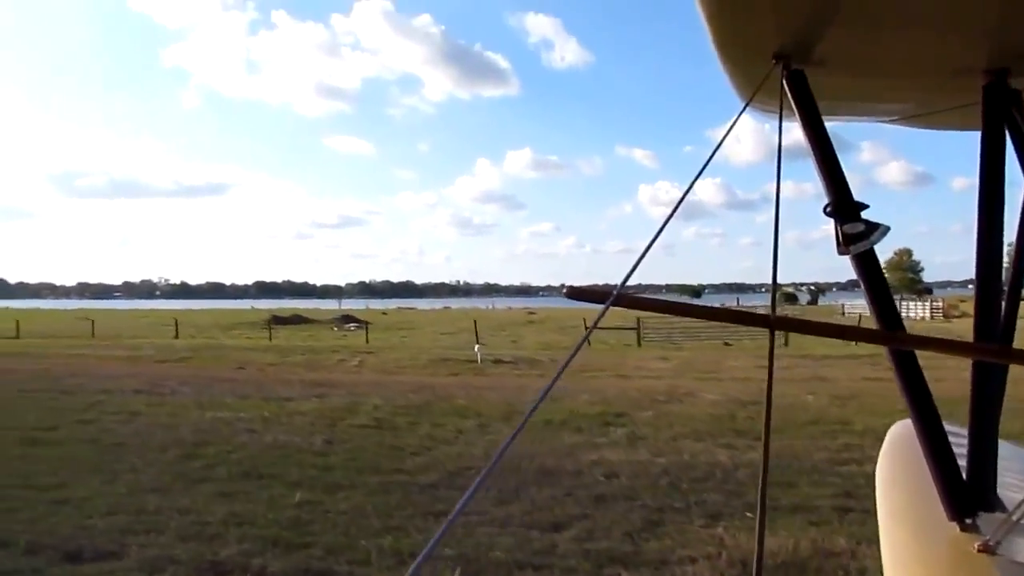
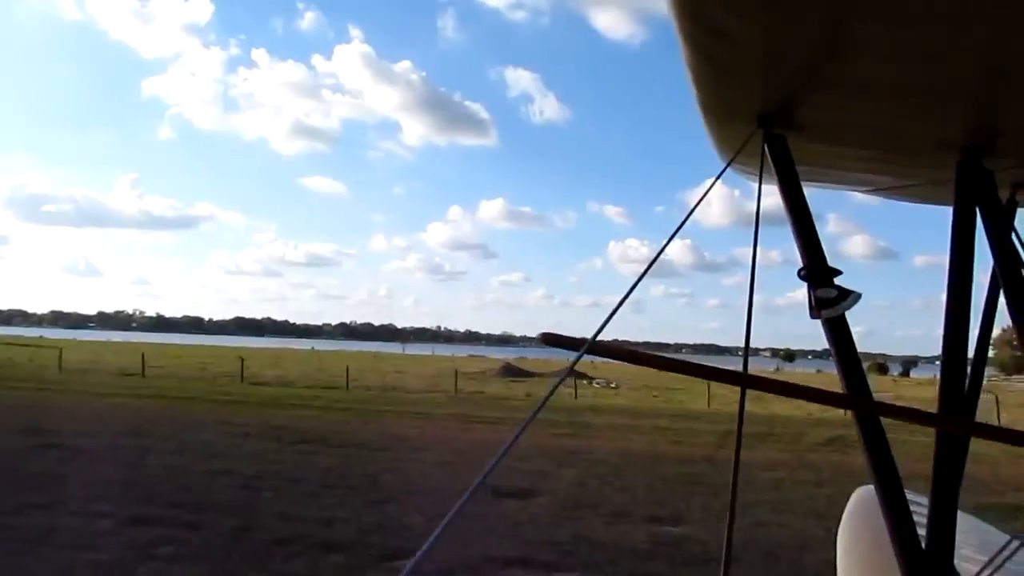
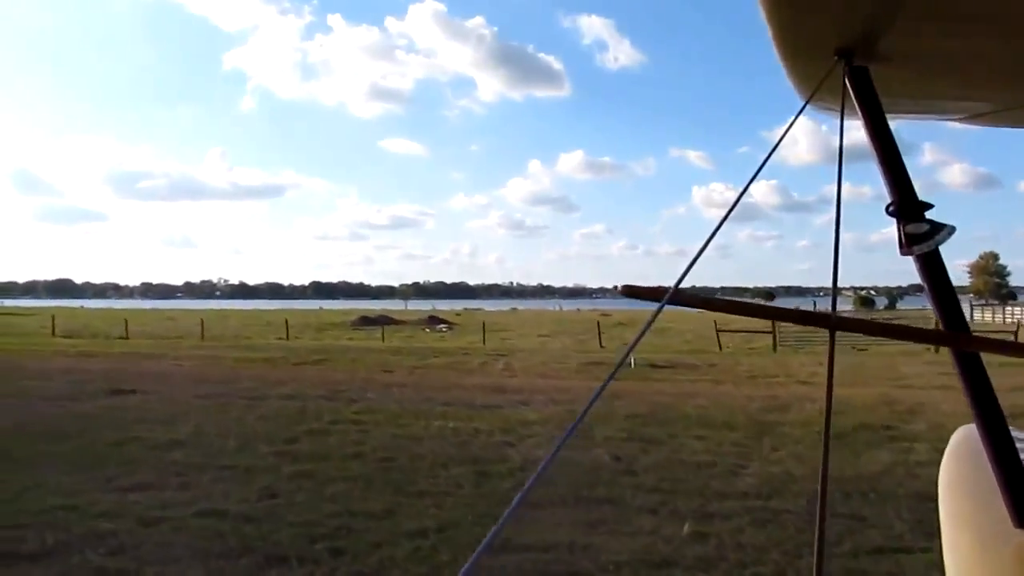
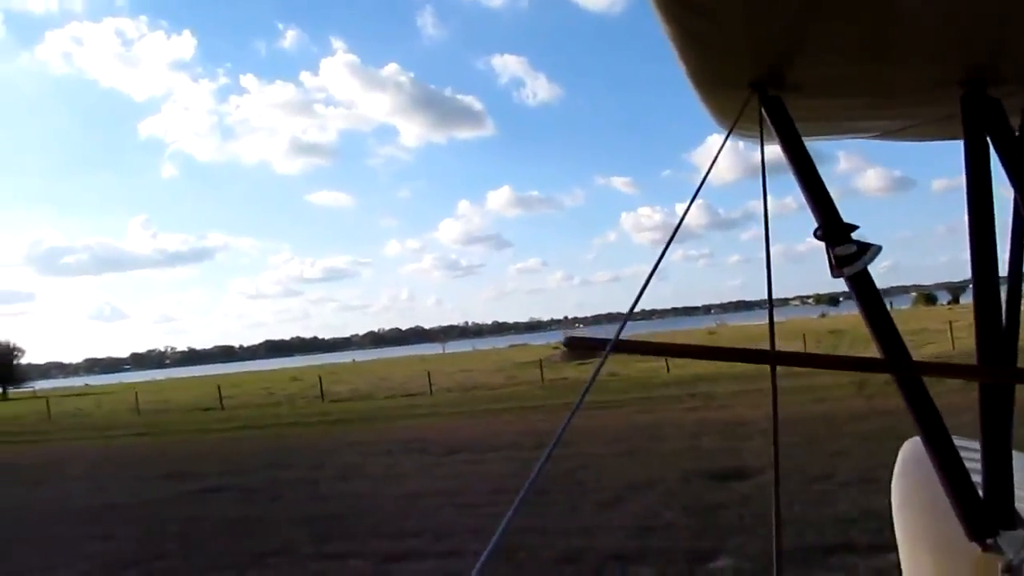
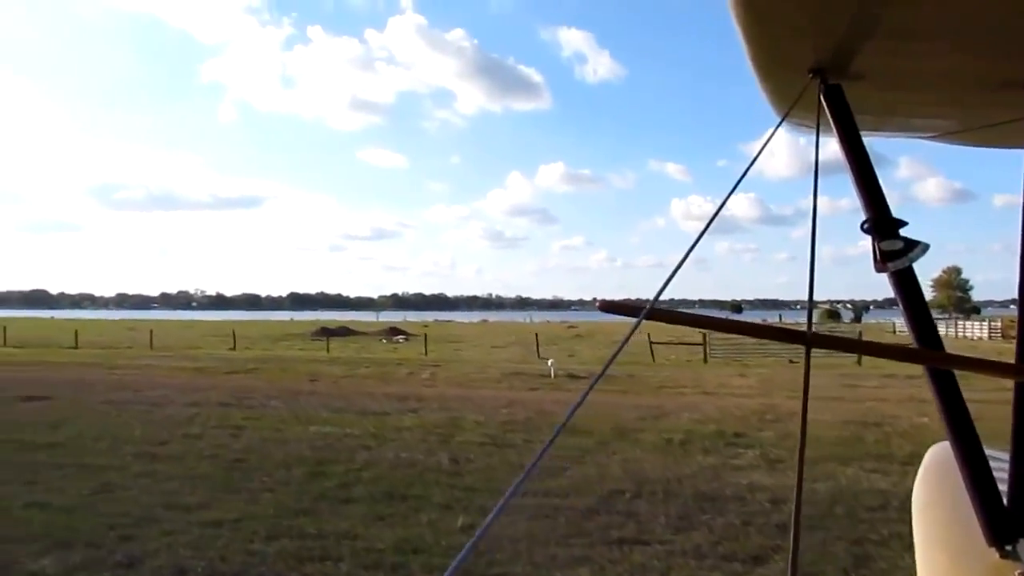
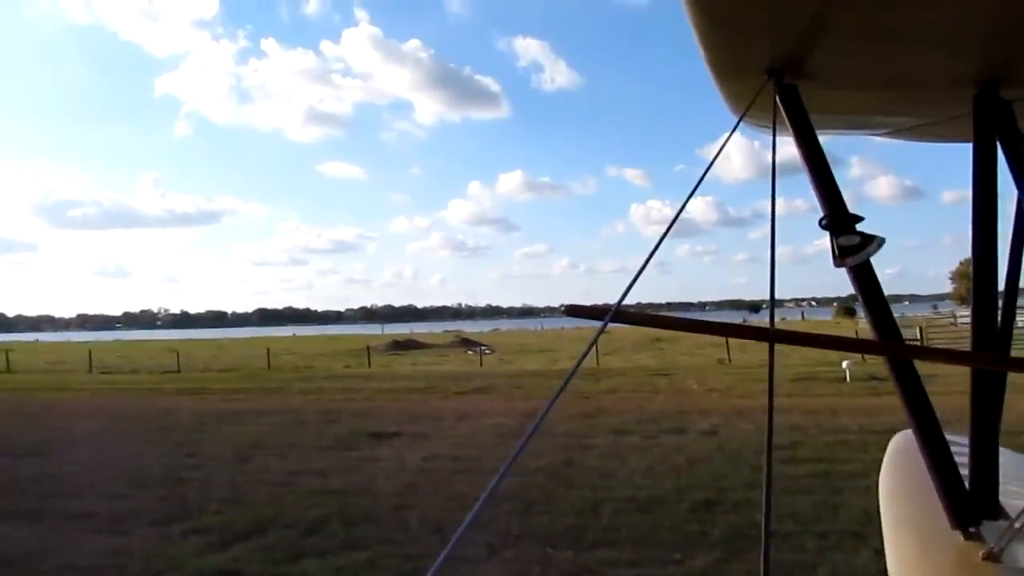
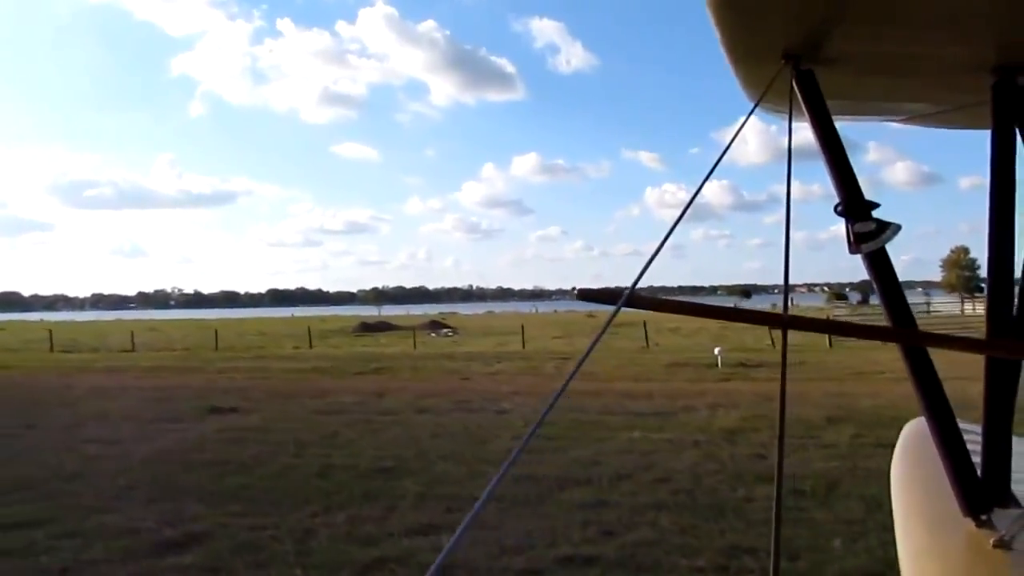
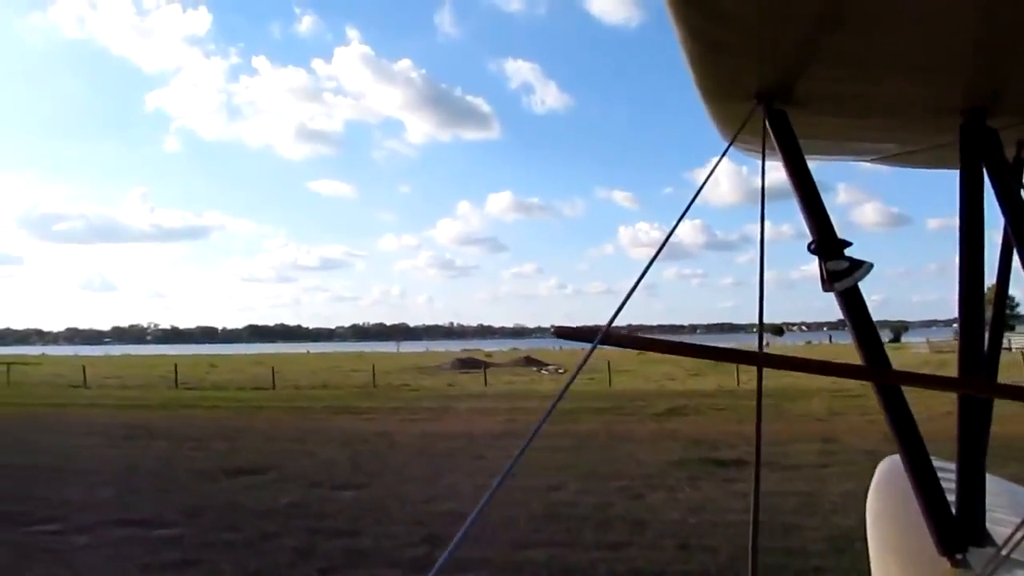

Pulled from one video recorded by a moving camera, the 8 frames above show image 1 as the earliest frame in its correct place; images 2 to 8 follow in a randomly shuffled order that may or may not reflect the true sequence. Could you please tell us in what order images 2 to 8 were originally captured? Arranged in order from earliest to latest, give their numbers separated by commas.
5, 3, 7, 6, 8, 2, 4
